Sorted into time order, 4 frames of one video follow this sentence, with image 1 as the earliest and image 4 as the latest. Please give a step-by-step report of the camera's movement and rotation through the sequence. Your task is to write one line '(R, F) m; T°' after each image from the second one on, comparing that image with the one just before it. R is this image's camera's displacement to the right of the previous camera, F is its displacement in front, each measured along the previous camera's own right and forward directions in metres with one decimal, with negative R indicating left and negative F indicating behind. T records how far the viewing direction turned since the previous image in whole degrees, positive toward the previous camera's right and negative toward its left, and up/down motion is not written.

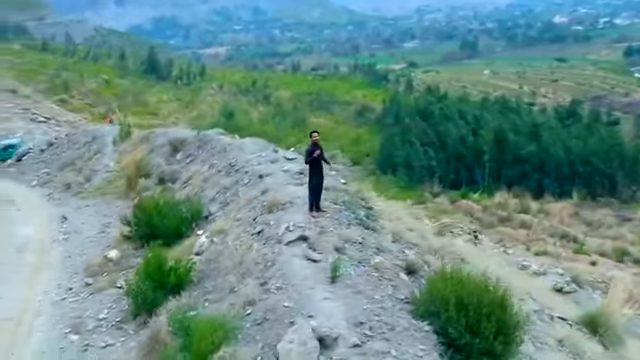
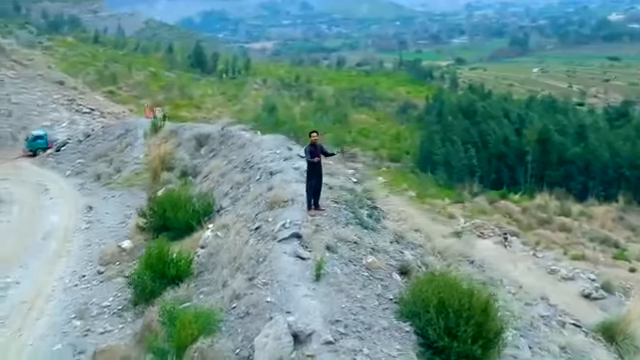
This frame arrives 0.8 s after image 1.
(+1.0, -0.2) m; -4°
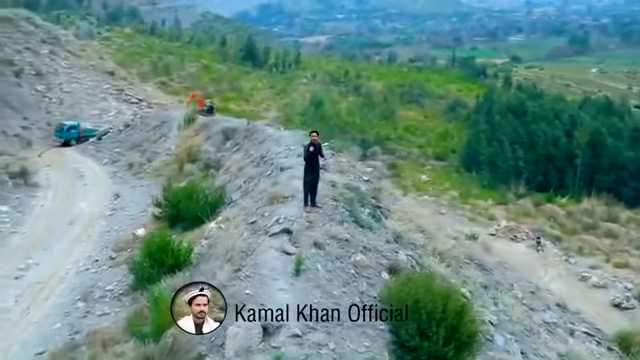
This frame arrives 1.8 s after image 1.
(+1.2, -0.3) m; -5°
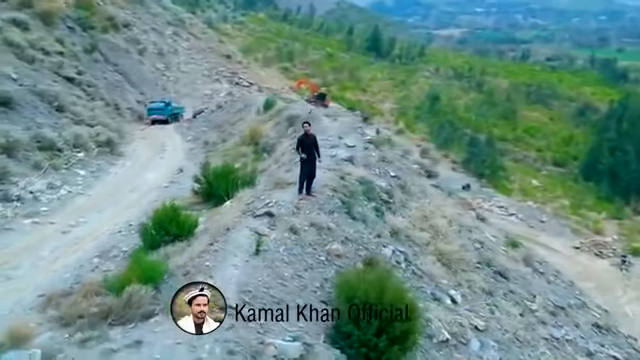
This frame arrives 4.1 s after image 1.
(+2.9, -0.4) m; -11°
